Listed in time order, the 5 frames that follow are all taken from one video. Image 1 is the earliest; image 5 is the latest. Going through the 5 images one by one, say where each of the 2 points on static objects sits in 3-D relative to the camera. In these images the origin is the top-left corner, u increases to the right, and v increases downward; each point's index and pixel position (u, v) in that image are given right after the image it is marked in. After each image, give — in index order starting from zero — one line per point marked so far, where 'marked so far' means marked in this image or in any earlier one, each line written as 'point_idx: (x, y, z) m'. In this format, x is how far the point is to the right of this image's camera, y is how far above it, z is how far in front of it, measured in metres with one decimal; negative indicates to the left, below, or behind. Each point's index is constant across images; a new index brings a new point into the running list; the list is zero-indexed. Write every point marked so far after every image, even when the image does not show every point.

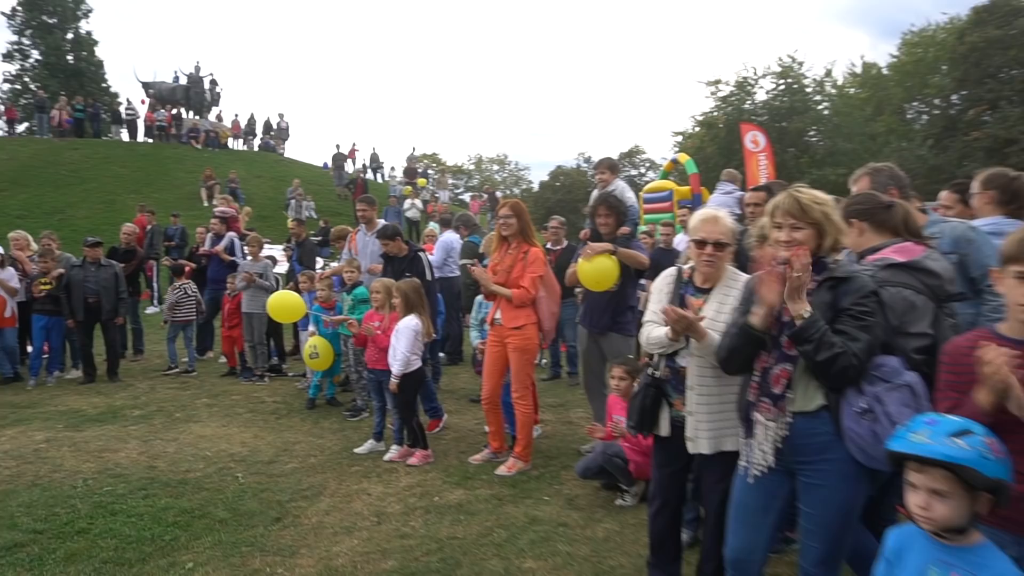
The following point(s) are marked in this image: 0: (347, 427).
0: (-1.7, -1.4, +7.1) m
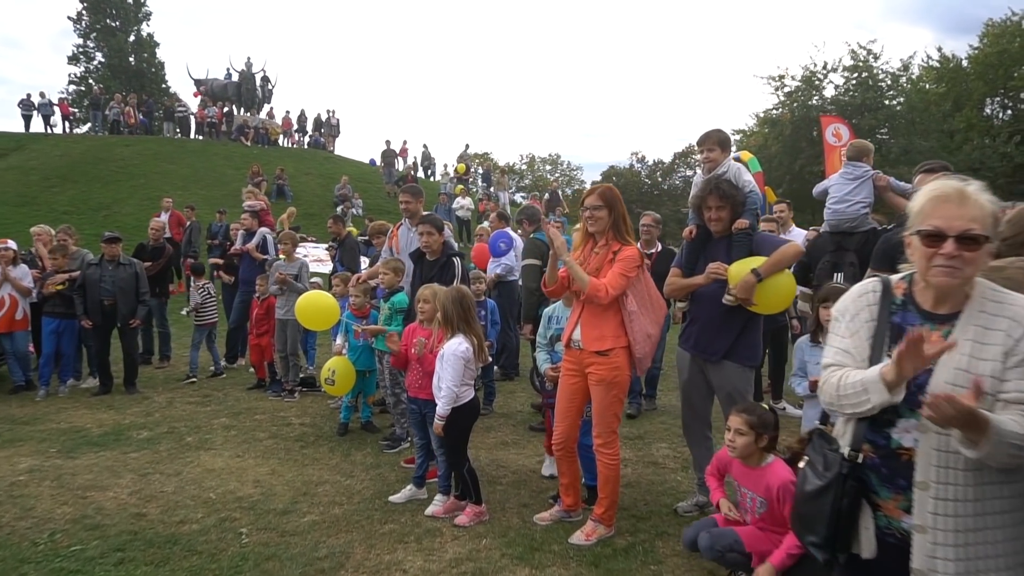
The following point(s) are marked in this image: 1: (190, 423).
0: (-1.1, -1.5, +5.9) m
1: (-3.2, -1.4, +7.1) m
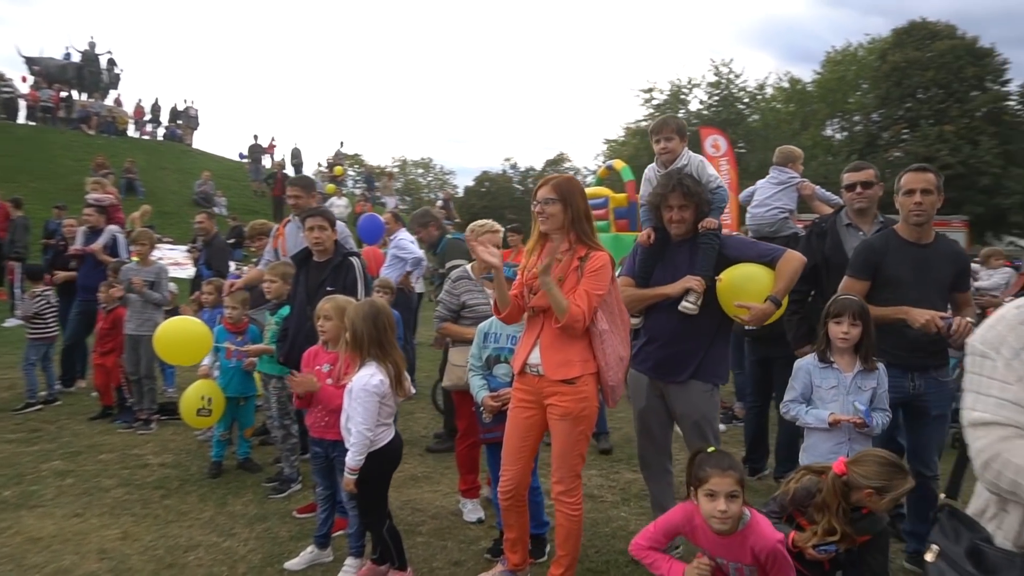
0: (-1.6, -1.5, +4.8) m
1: (-4.0, -1.4, +5.6) m
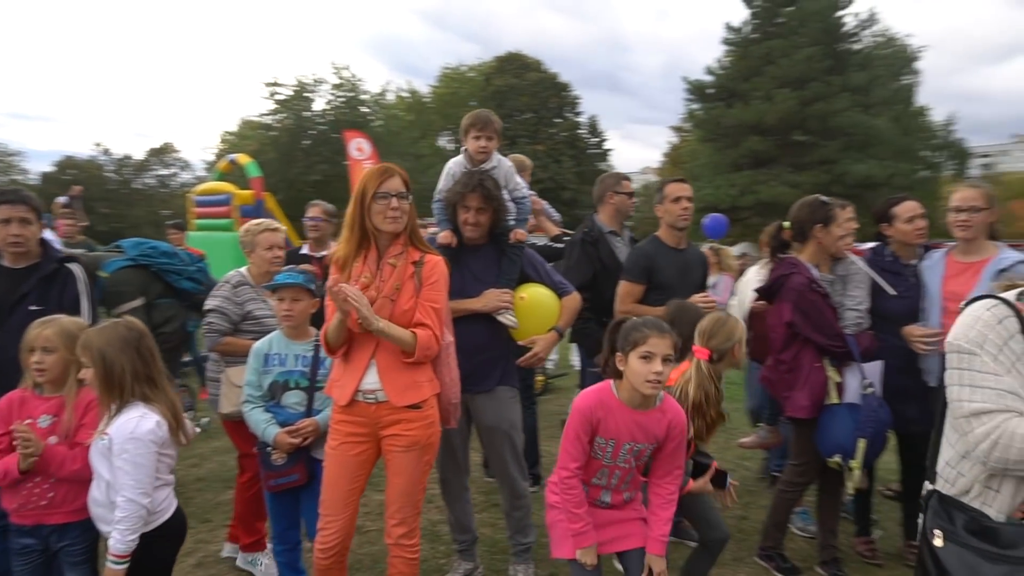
0: (-2.7, -1.6, +3.2) m
1: (-5.2, -1.6, +2.7) m
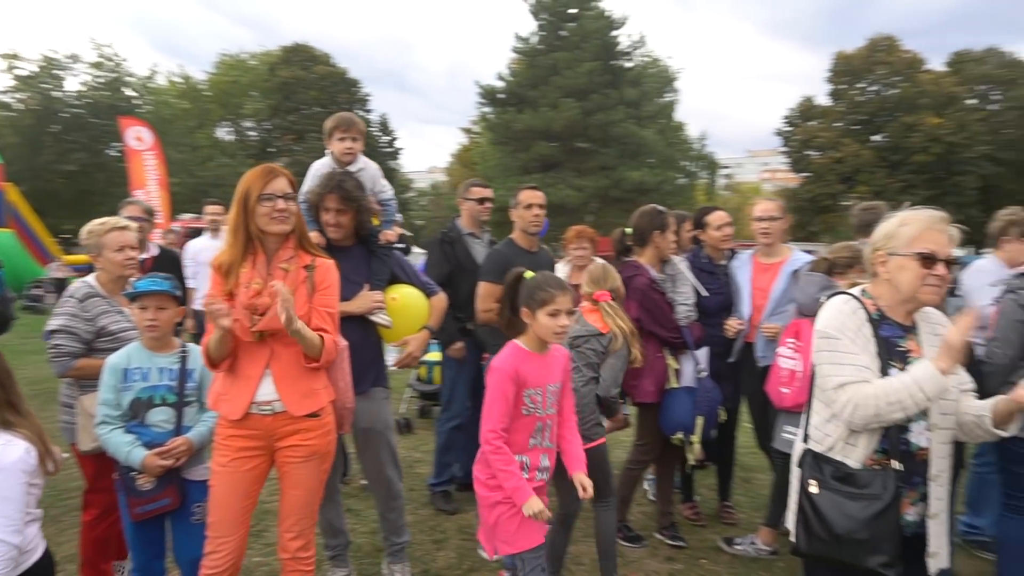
0: (-3.1, -1.7, +2.4) m
1: (-5.3, -1.7, +1.3) m
